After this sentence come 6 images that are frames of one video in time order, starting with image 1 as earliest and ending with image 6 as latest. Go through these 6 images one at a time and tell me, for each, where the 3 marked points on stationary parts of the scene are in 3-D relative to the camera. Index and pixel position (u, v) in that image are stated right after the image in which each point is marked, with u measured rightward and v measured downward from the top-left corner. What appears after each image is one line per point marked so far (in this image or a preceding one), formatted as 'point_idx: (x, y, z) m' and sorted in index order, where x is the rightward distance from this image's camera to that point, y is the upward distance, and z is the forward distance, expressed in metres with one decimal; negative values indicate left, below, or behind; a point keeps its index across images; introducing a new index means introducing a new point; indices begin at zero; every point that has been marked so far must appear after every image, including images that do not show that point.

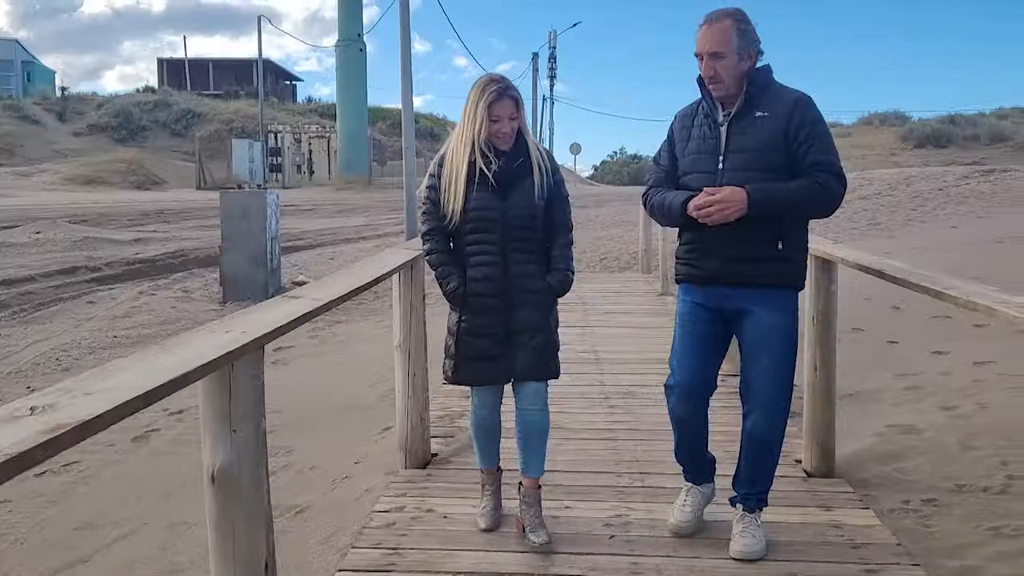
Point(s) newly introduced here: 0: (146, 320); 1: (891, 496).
0: (-4.4, -0.4, +10.6) m
1: (+1.6, -0.9, +3.6) m
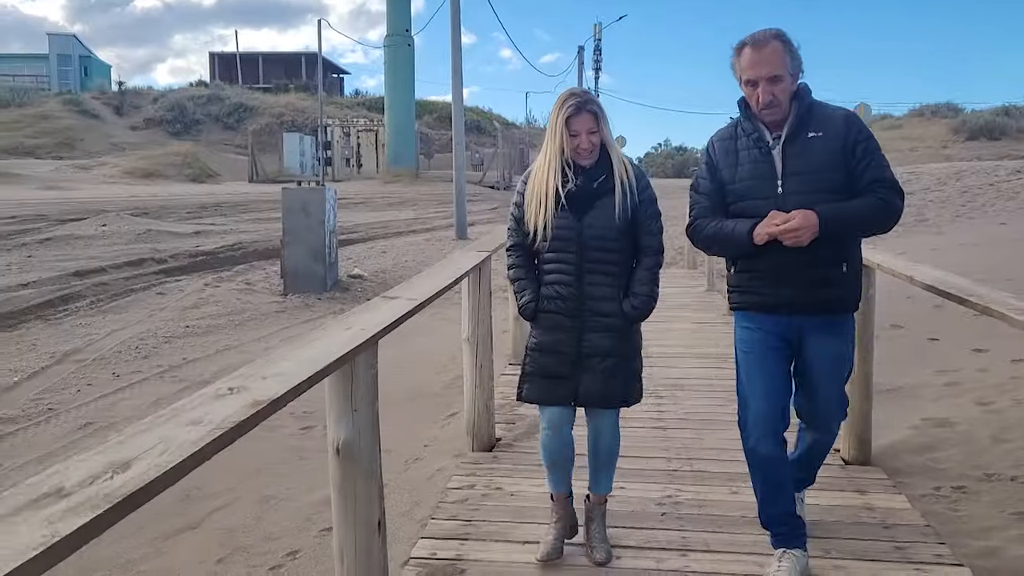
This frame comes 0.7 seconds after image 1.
0: (-3.8, -0.3, +11.2) m
1: (+1.8, -0.9, +3.9) m
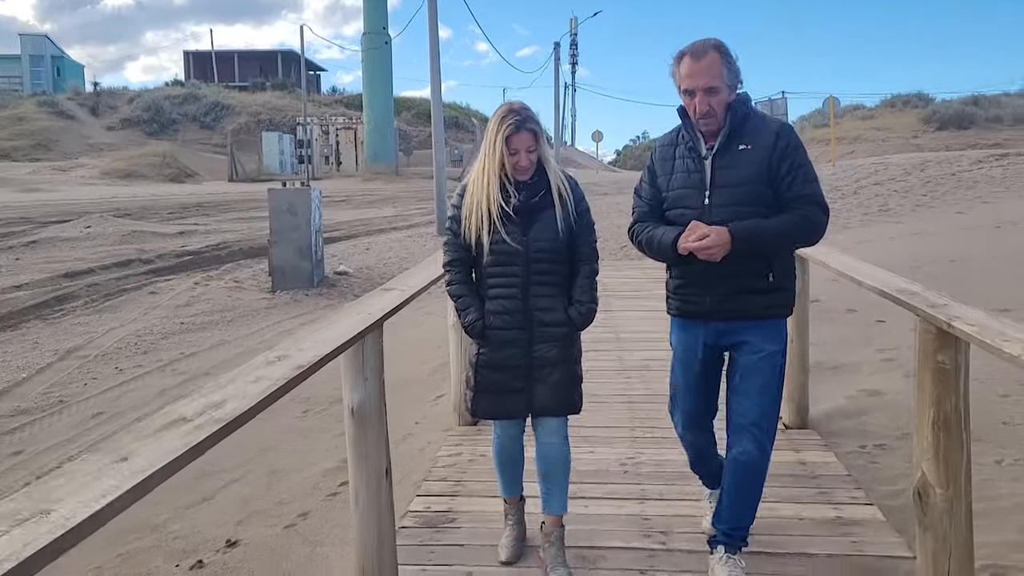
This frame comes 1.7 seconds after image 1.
0: (-4.0, -0.3, +11.6) m
1: (+1.8, -0.8, +4.5) m
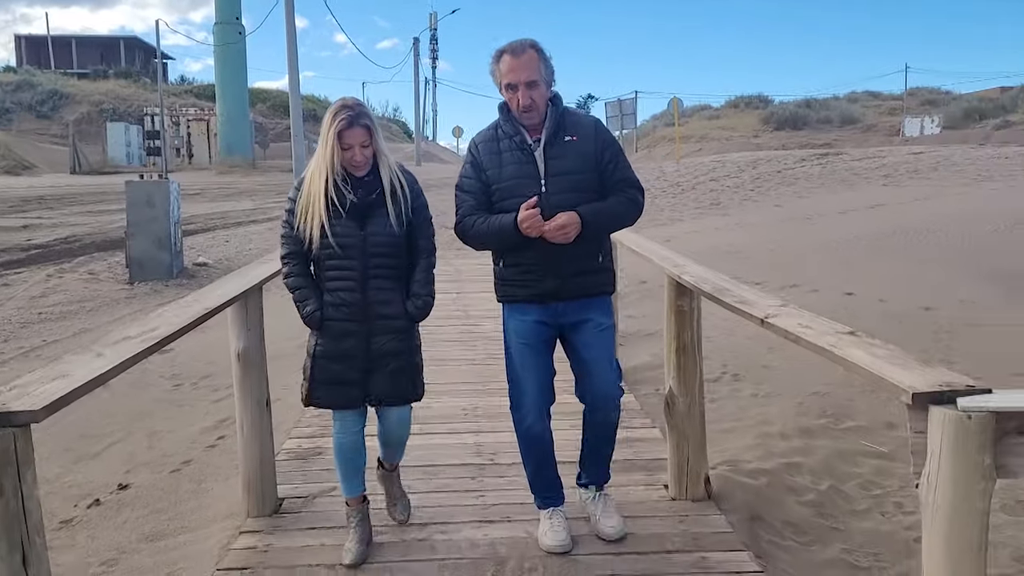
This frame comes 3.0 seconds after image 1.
0: (-6.0, -0.1, +11.7) m
1: (+0.9, -0.6, +5.6) m
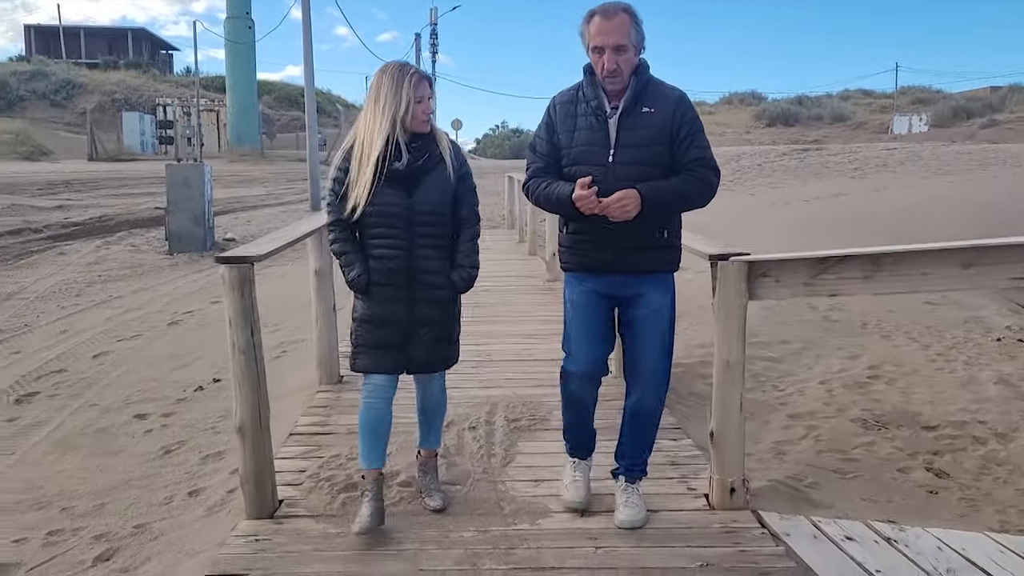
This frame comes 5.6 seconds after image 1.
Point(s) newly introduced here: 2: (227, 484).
0: (-6.0, +0.3, +13.3) m
1: (+0.8, -0.3, +7.2) m
2: (-1.4, -0.9, +4.2) m
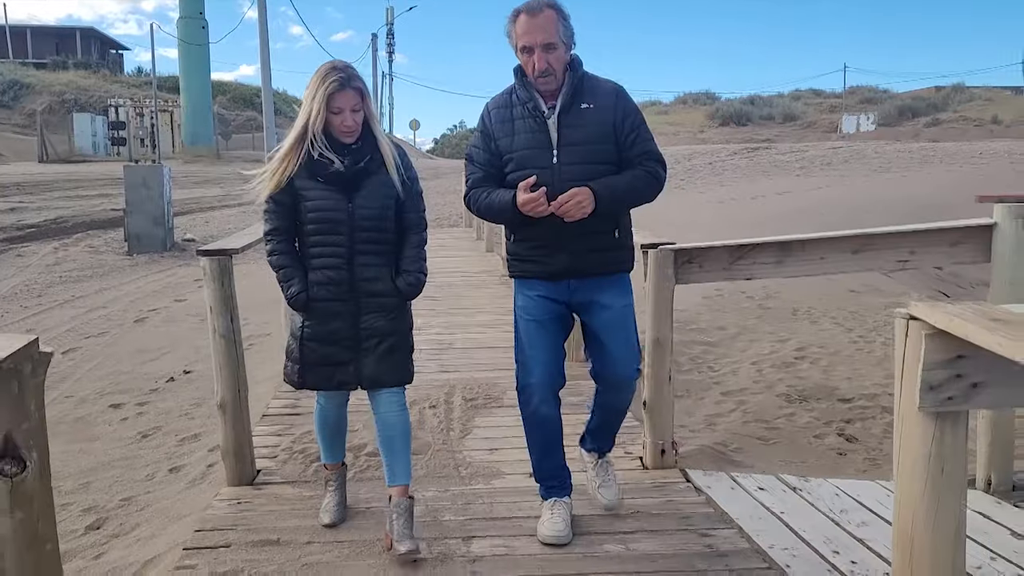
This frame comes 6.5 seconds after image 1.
0: (-6.7, +0.3, +13.4) m
1: (+0.4, -0.2, +7.7) m
2: (-1.6, -0.9, +4.5) m
